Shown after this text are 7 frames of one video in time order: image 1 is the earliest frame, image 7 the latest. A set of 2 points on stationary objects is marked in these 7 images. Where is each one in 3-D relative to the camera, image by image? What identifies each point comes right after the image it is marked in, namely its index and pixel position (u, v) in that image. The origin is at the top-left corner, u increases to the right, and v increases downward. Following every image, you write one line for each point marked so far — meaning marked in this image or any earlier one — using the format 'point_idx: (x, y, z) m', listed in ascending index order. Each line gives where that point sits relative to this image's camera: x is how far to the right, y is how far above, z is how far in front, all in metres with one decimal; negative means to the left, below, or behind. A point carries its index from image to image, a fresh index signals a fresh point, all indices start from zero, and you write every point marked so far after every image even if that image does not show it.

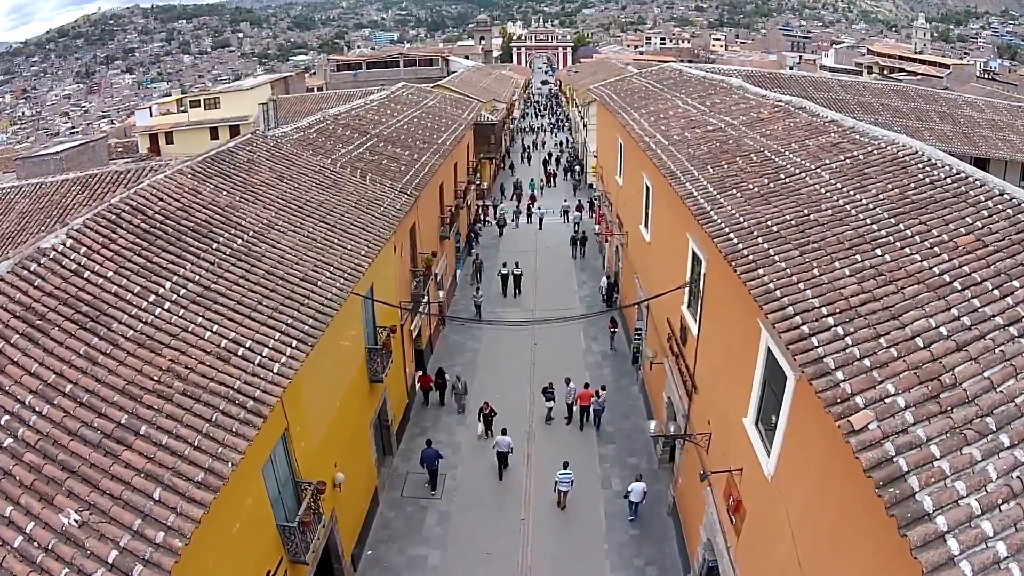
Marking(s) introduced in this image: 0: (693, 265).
0: (+2.9, +0.4, +11.6) m
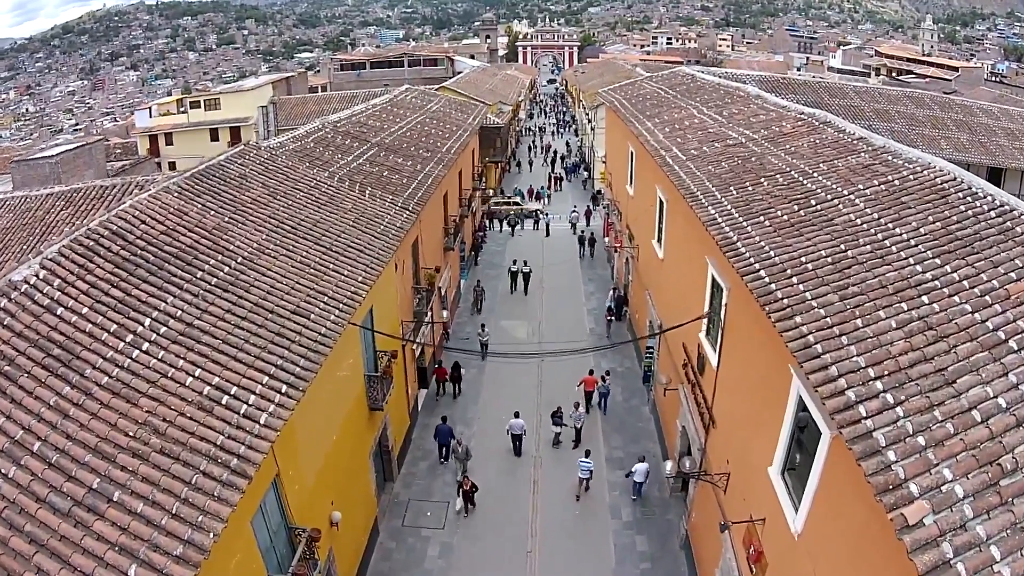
0: (+3.1, -0.1, +10.9) m
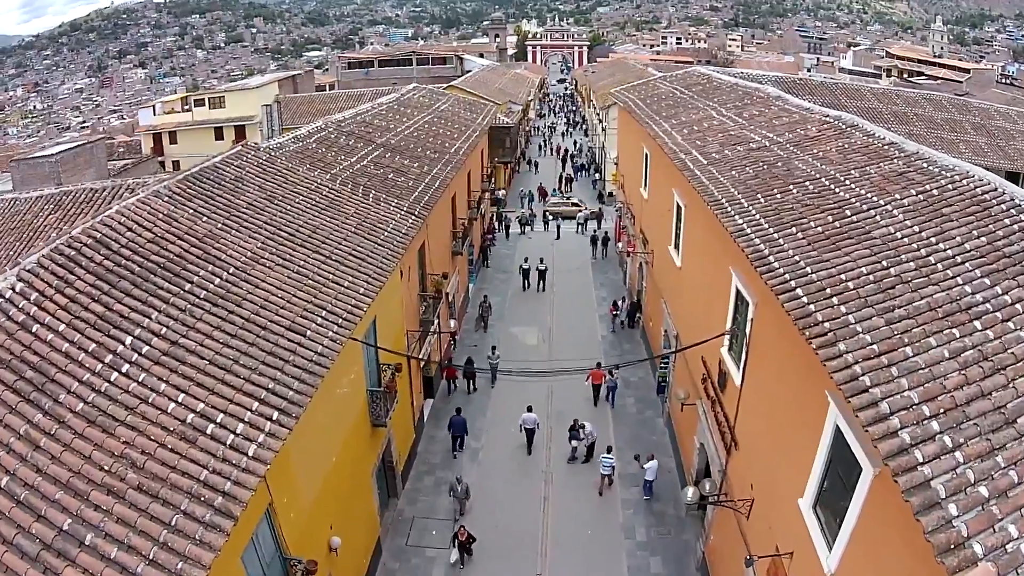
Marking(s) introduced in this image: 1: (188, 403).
0: (+3.2, -0.2, +10.2) m
1: (-3.1, -1.1, +6.9) m
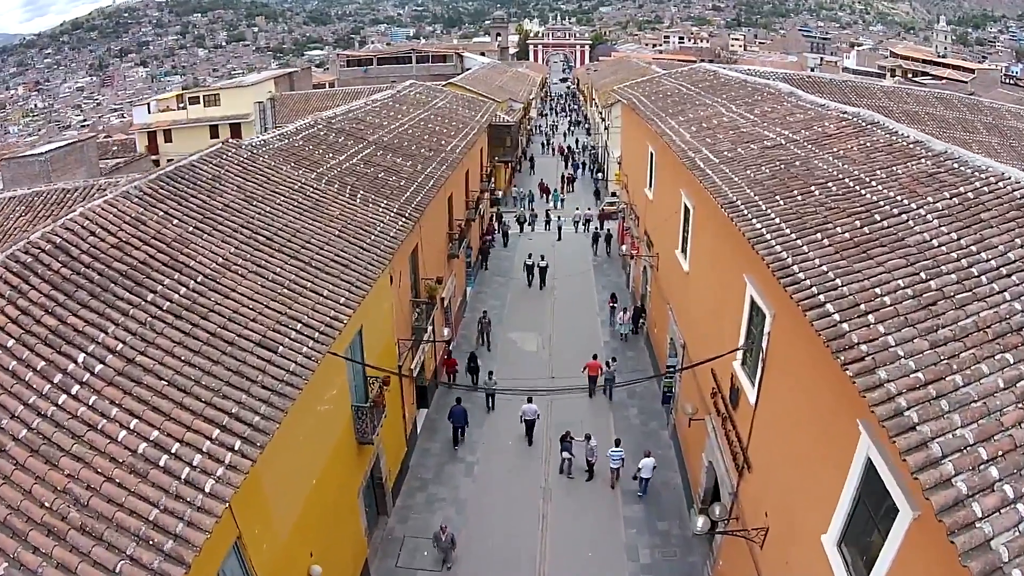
0: (+3.2, -0.4, +9.4) m
1: (-3.2, -1.2, +6.2) m
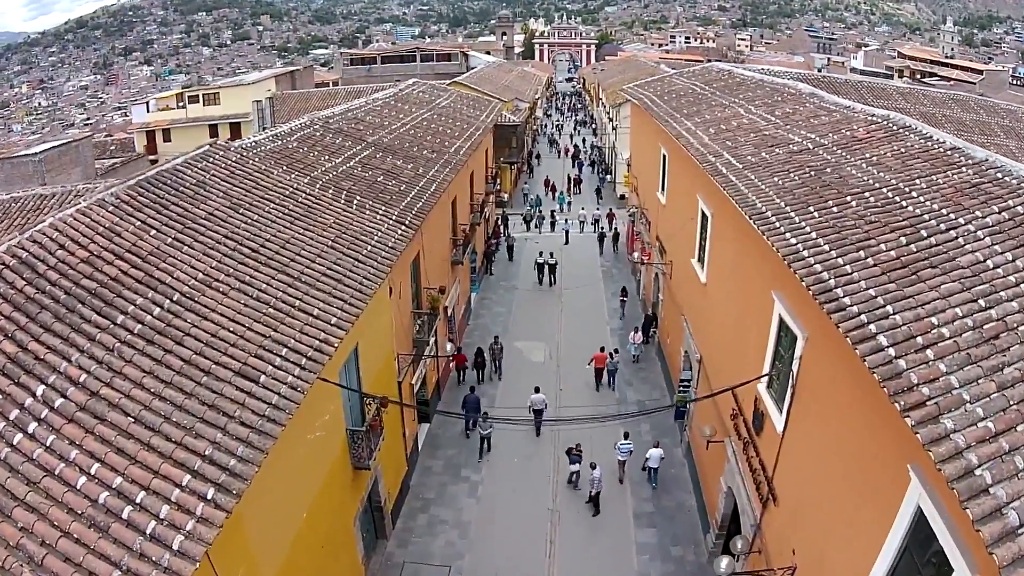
0: (+3.3, -0.6, +8.7) m
1: (-3.1, -1.4, +5.5) m
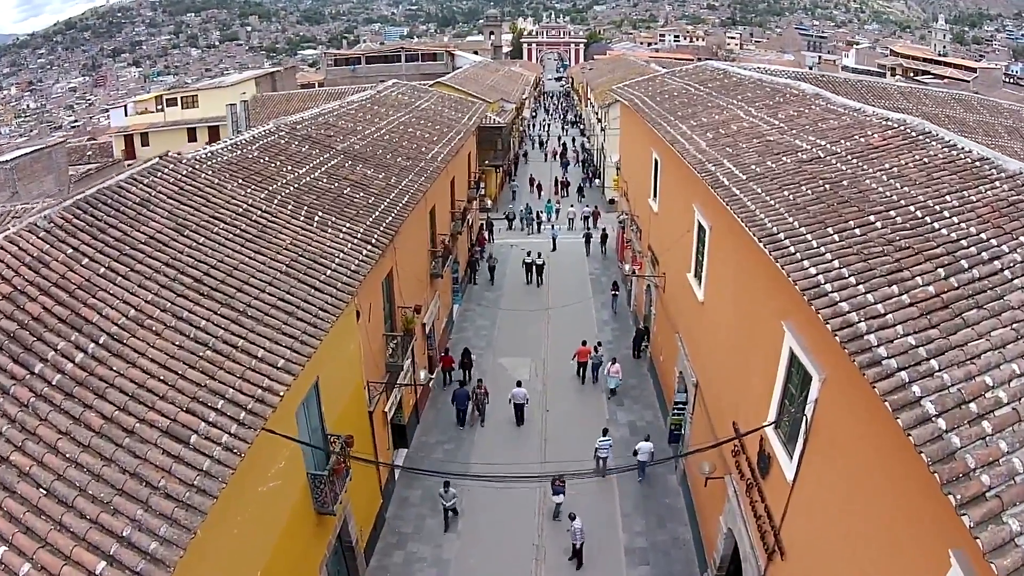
0: (+3.0, -0.9, +7.7) m
1: (-3.4, -1.8, +4.5) m
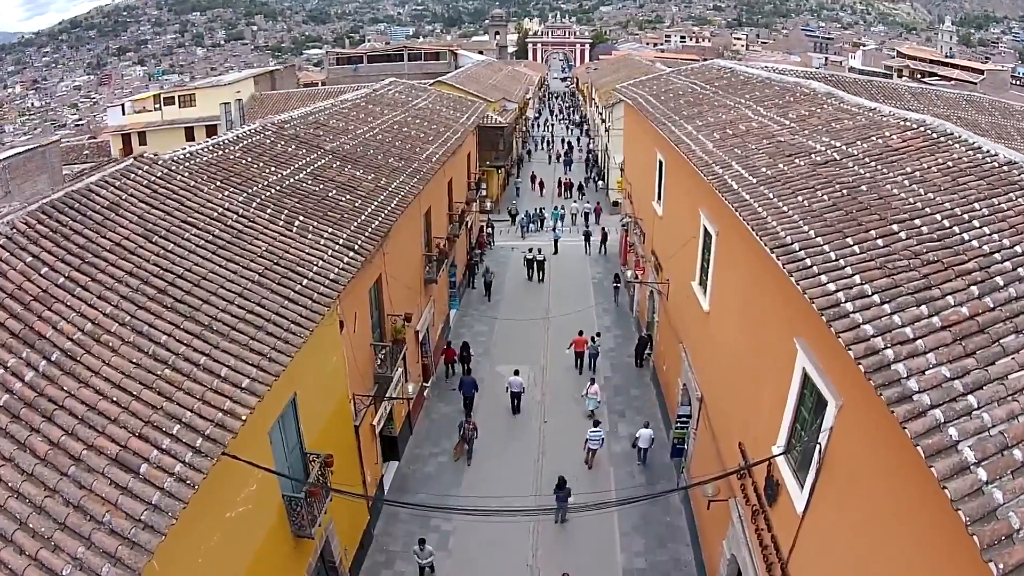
0: (+2.9, -1.0, +7.2) m
1: (-3.5, -1.9, +3.9) m
